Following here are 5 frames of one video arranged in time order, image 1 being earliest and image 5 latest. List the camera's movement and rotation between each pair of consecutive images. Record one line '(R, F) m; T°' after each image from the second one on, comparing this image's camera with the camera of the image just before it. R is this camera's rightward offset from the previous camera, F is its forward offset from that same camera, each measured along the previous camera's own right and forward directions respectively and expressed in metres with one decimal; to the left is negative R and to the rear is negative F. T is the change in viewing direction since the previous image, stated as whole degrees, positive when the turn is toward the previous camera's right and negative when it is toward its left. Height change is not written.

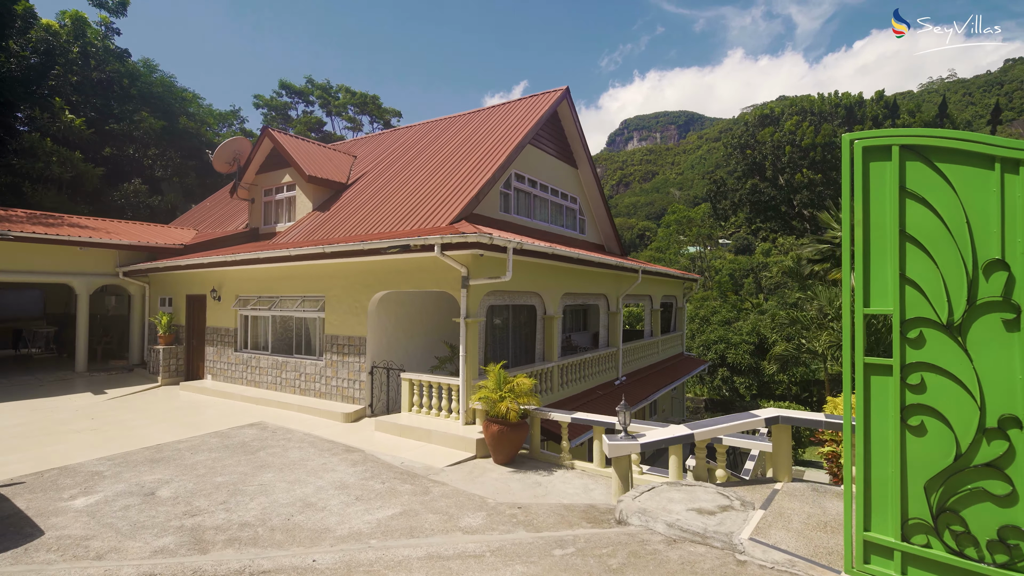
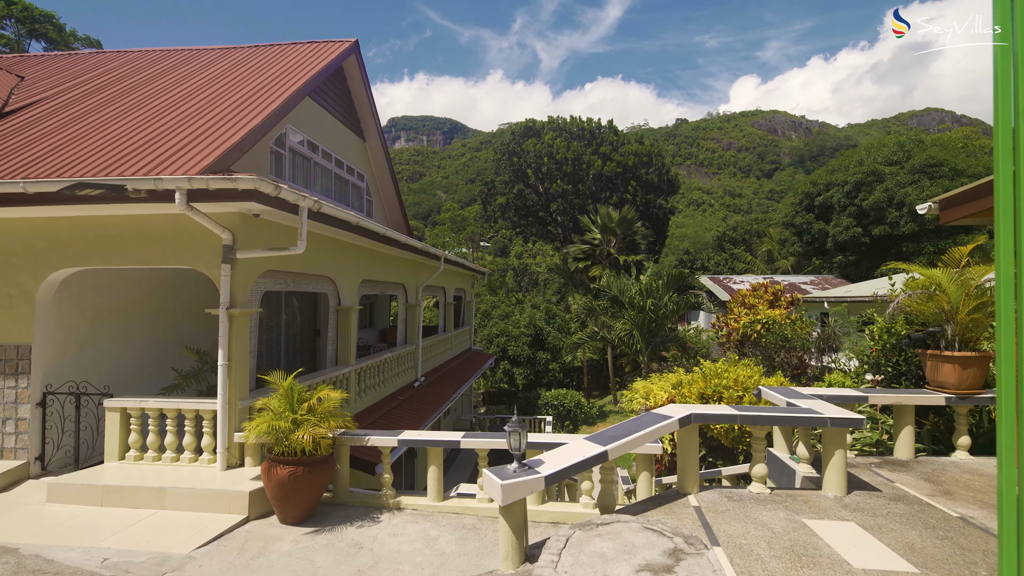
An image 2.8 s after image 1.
(-0.4, +1.8) m; +27°
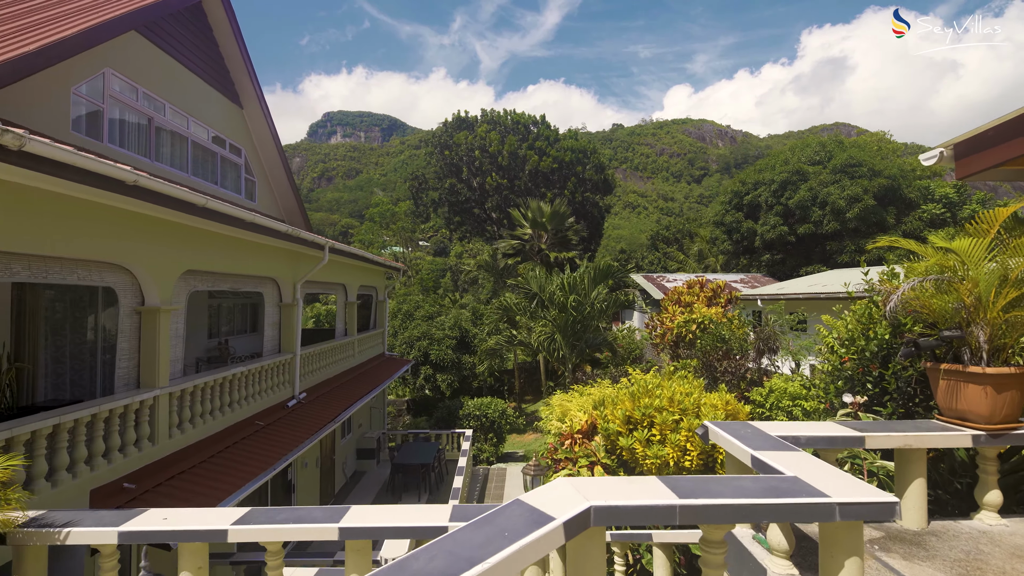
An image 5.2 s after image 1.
(+0.8, +1.7) m; +7°
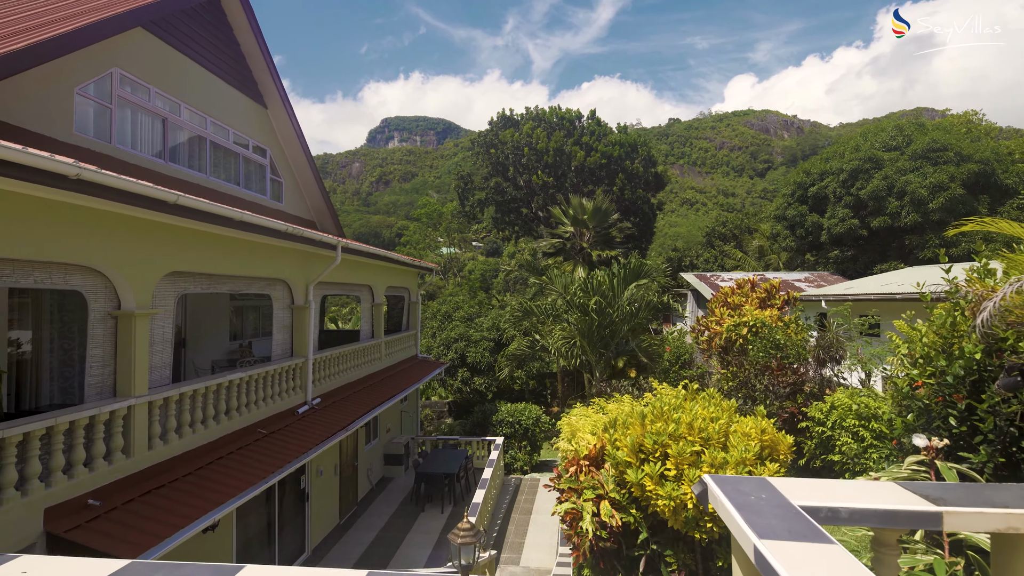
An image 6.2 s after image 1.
(+0.6, +0.8) m; -6°
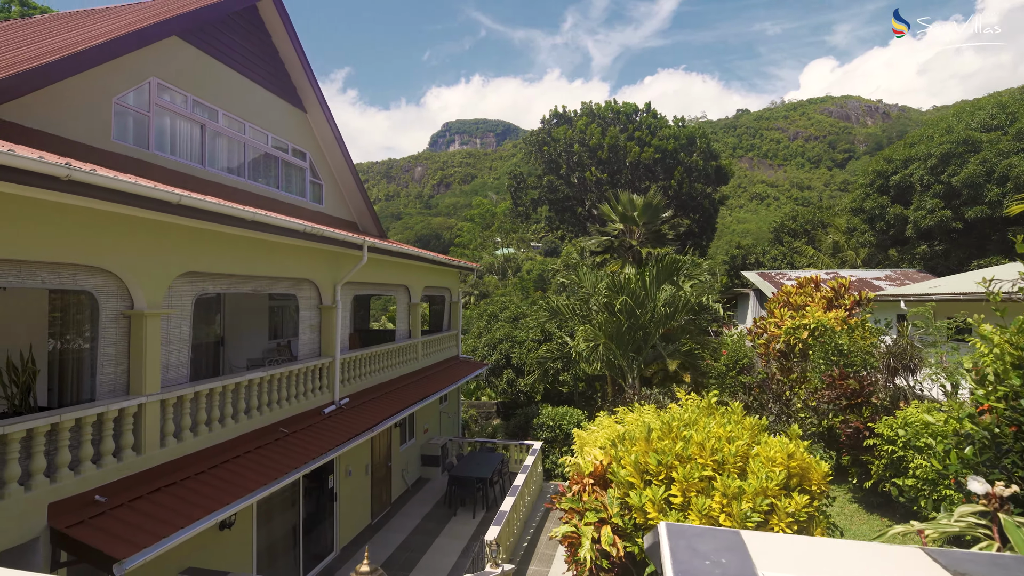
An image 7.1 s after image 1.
(+0.6, +0.4) m; -7°
